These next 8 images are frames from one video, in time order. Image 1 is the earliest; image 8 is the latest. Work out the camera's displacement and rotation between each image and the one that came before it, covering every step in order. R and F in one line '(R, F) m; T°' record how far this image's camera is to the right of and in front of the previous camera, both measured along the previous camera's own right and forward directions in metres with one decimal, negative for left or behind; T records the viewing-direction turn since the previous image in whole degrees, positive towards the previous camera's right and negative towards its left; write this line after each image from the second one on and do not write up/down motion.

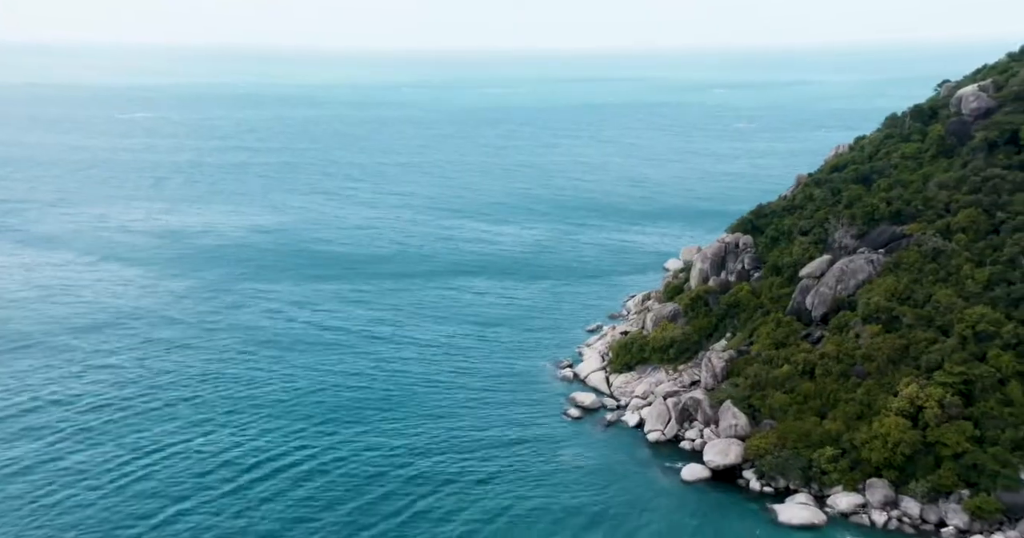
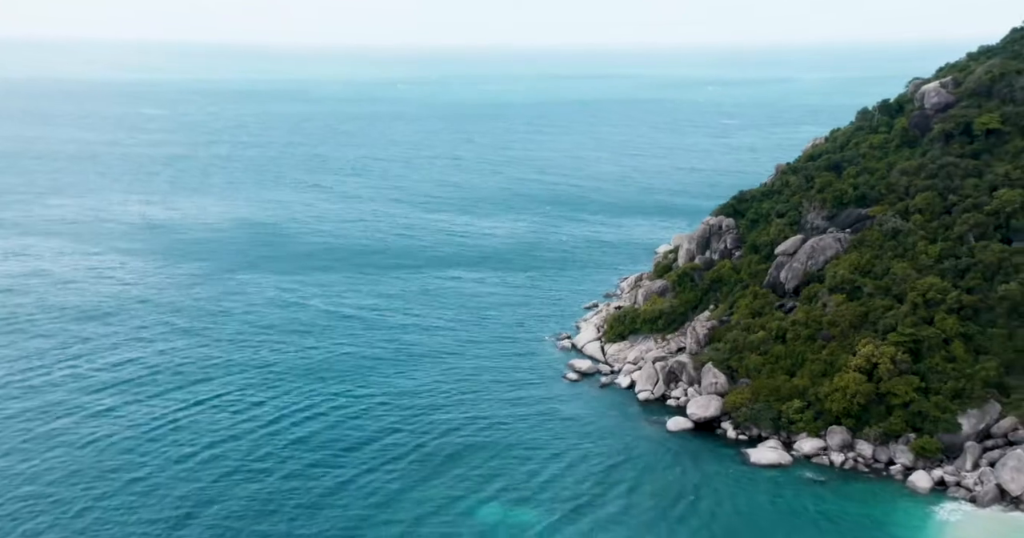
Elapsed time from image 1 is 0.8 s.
(-0.4, -5.2) m; 0°
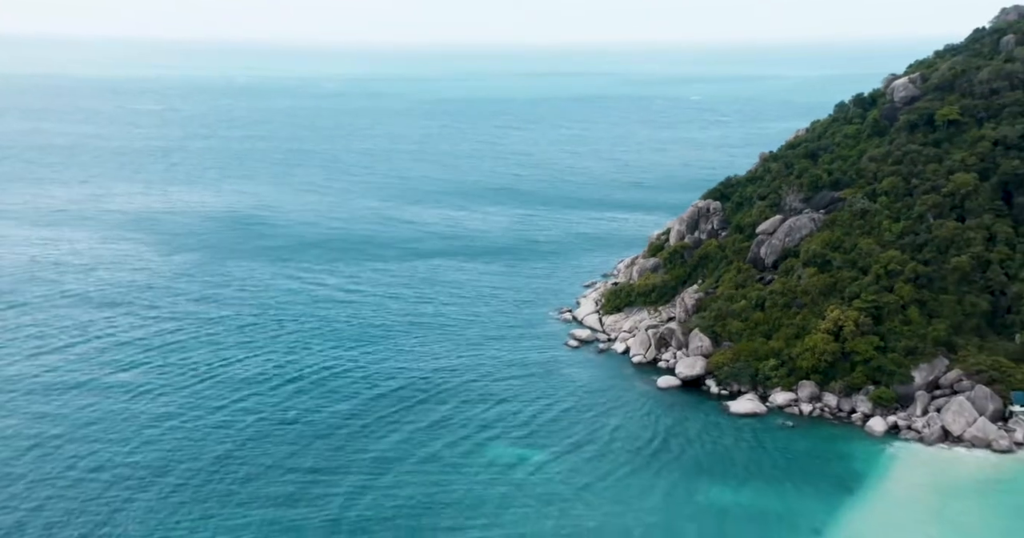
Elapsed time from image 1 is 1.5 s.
(-0.3, -5.5) m; 0°
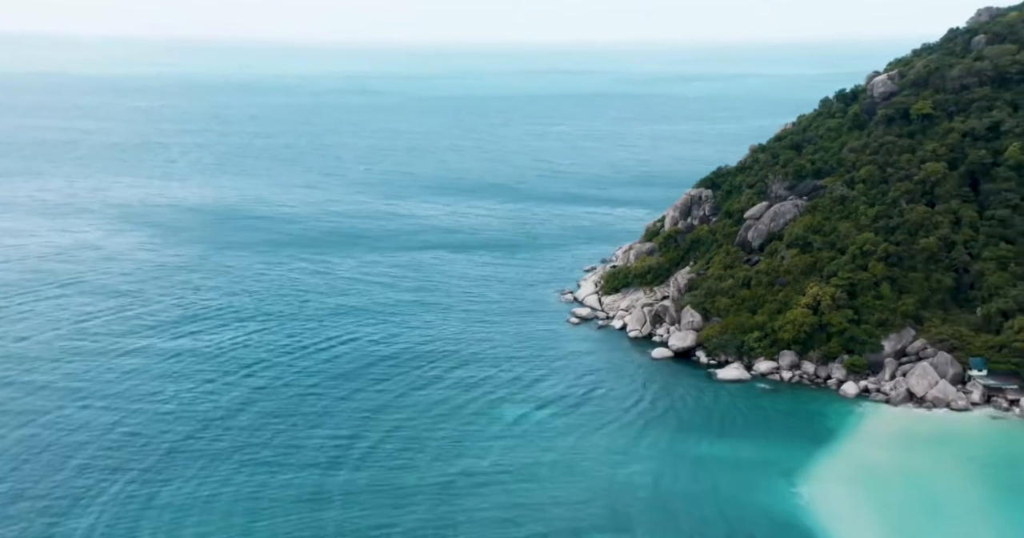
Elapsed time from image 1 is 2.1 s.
(-0.3, -4.5) m; 0°
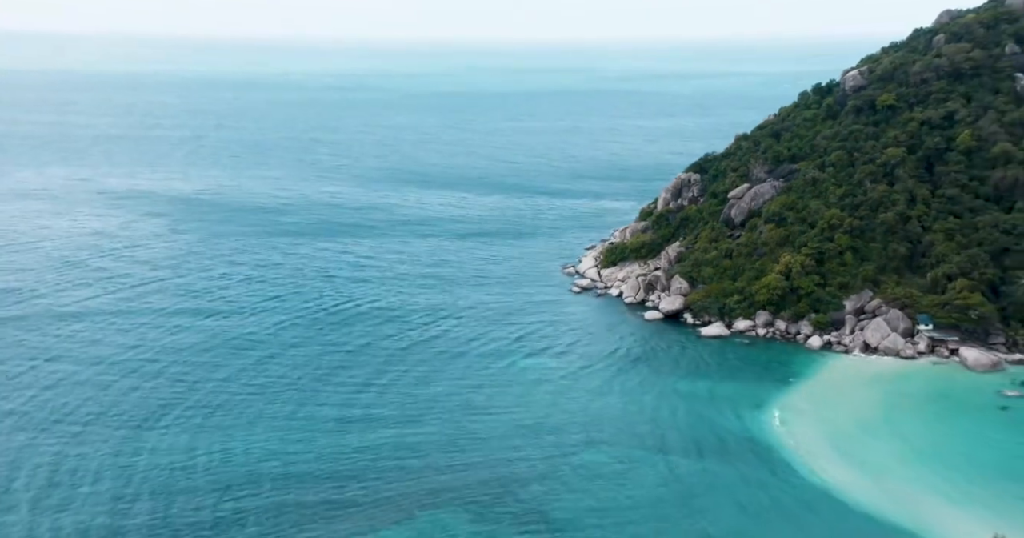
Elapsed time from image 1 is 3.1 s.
(-0.5, -7.4) m; 0°
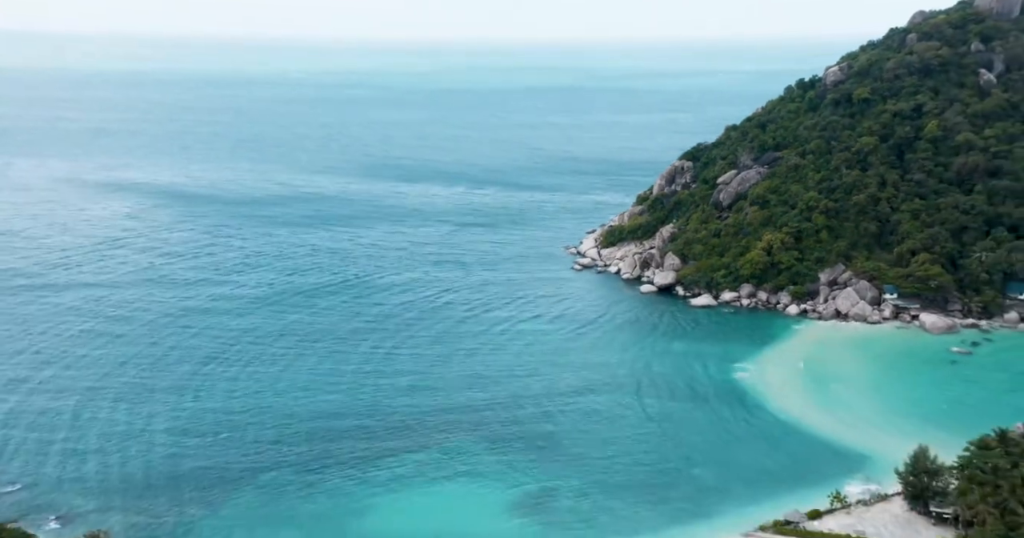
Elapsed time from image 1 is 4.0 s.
(-0.4, -6.3) m; 0°
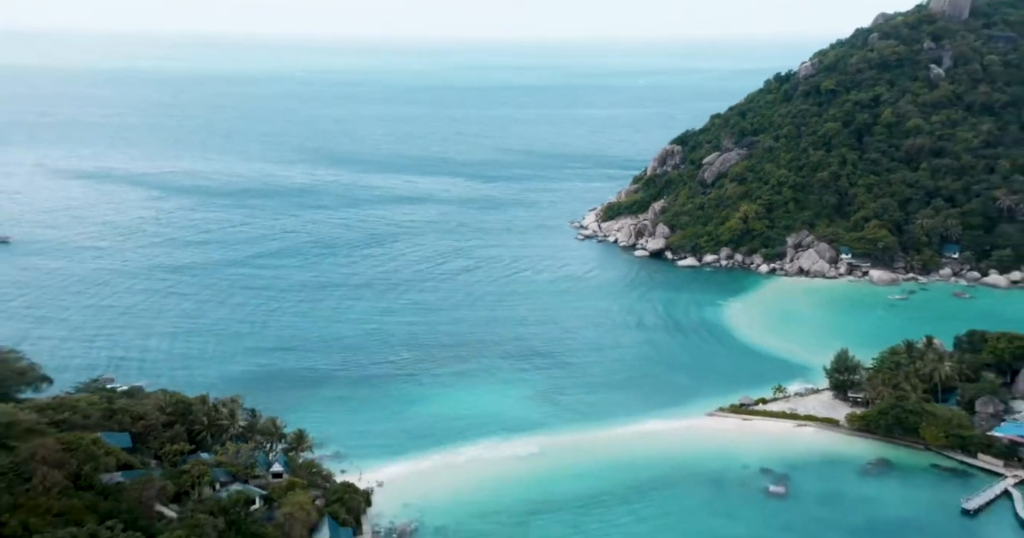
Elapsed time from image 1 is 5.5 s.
(-0.8, -10.9) m; 0°
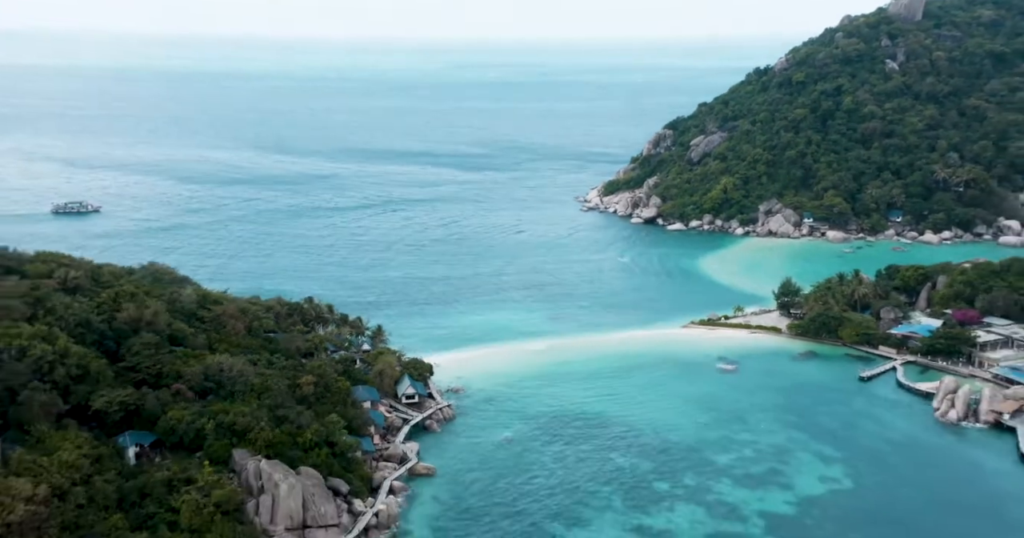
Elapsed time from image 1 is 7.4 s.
(-1.0, -13.4) m; 0°
